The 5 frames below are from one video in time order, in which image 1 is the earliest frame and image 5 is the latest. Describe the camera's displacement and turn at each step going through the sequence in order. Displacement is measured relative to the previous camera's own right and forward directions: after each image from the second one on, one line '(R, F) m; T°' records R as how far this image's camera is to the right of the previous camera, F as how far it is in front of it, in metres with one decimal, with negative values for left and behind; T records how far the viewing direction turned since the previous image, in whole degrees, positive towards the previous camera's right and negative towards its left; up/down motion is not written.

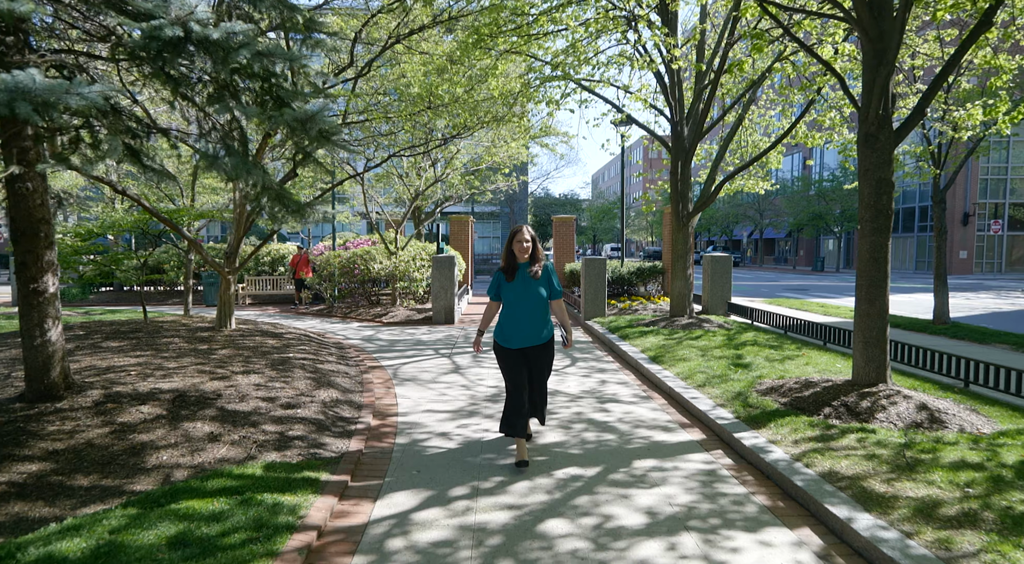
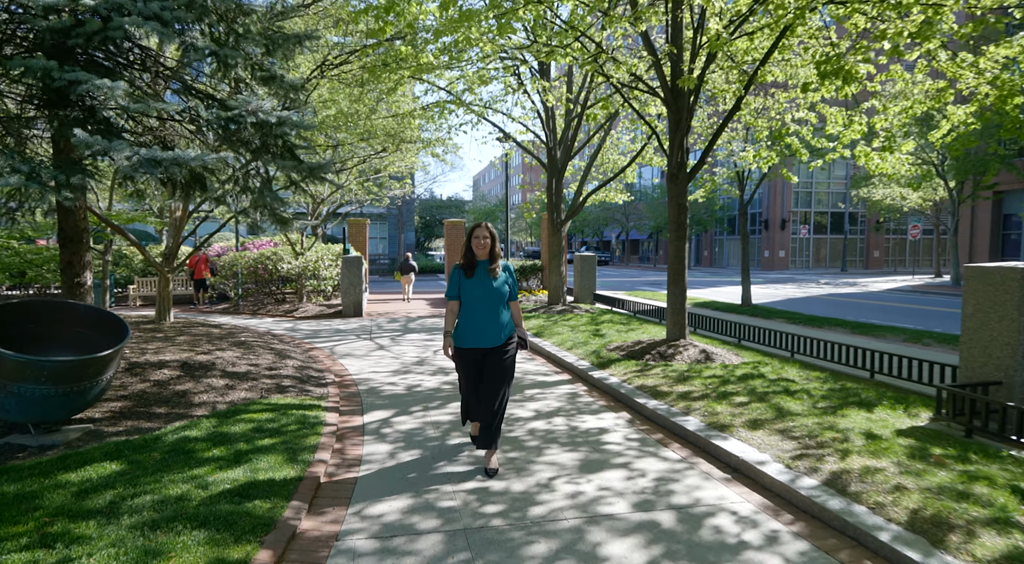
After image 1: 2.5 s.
(-0.6, -2.6) m; +11°
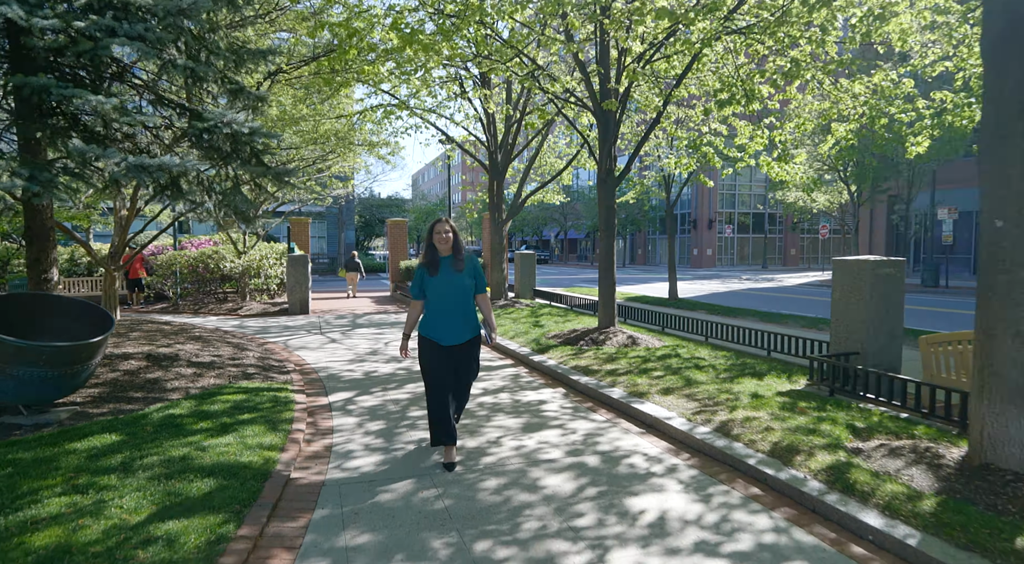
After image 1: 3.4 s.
(-0.1, -0.9) m; +6°
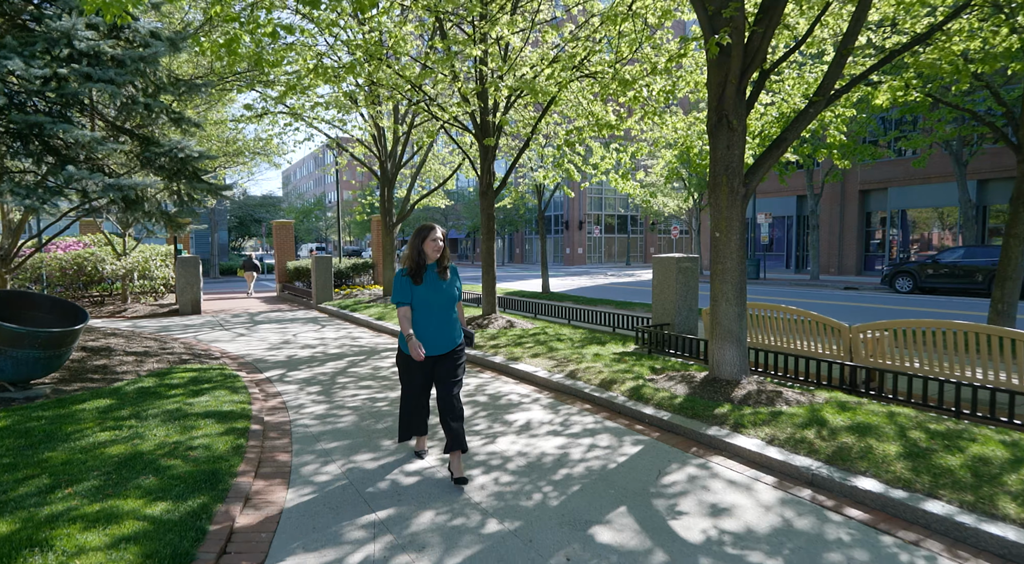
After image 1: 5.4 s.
(-0.4, -2.1) m; +11°
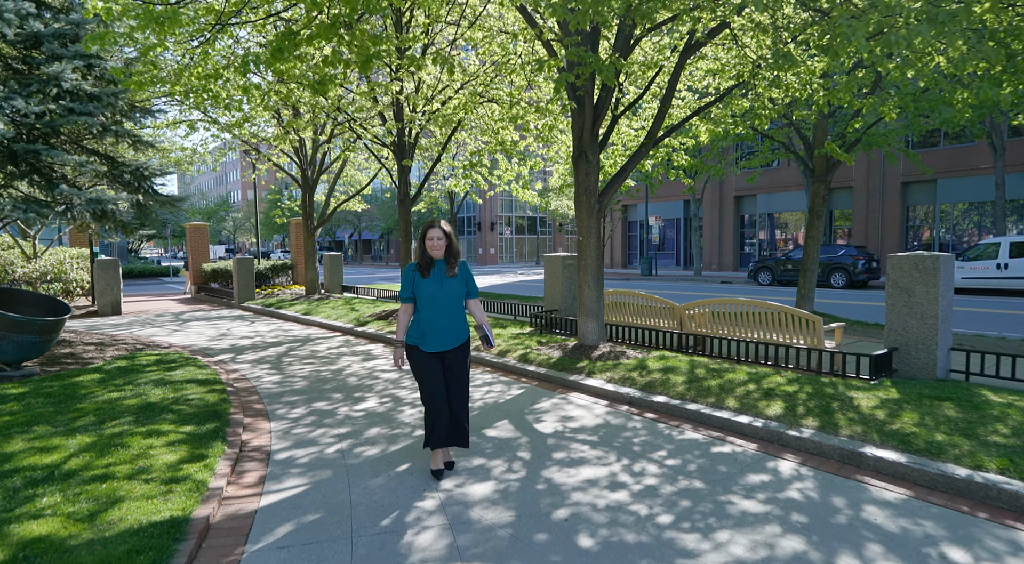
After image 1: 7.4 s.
(0.0, -2.1) m; +8°
